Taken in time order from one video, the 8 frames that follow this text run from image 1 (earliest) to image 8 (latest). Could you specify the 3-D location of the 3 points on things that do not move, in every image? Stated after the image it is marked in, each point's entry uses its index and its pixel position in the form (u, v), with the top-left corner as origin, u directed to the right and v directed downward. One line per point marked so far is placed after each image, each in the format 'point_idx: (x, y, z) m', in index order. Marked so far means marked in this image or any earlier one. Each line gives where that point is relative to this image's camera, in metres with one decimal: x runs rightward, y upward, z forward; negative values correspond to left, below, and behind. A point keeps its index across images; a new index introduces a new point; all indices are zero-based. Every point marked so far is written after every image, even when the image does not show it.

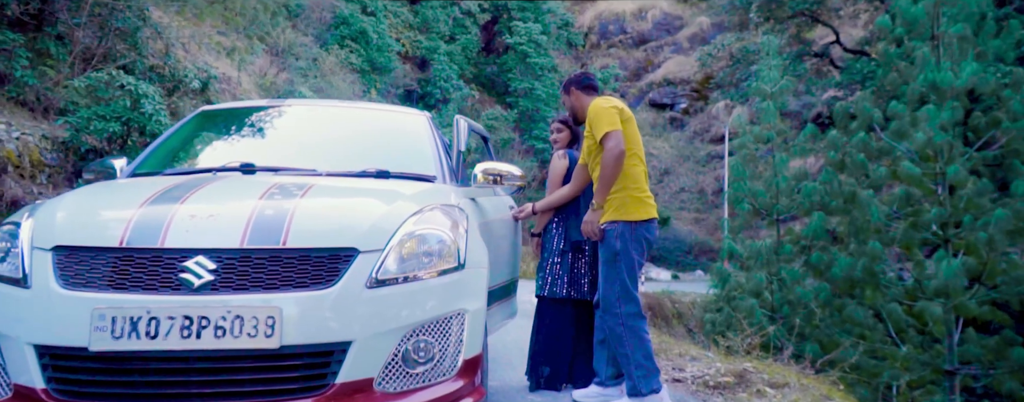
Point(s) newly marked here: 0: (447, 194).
0: (-0.3, 0.0, +2.8) m
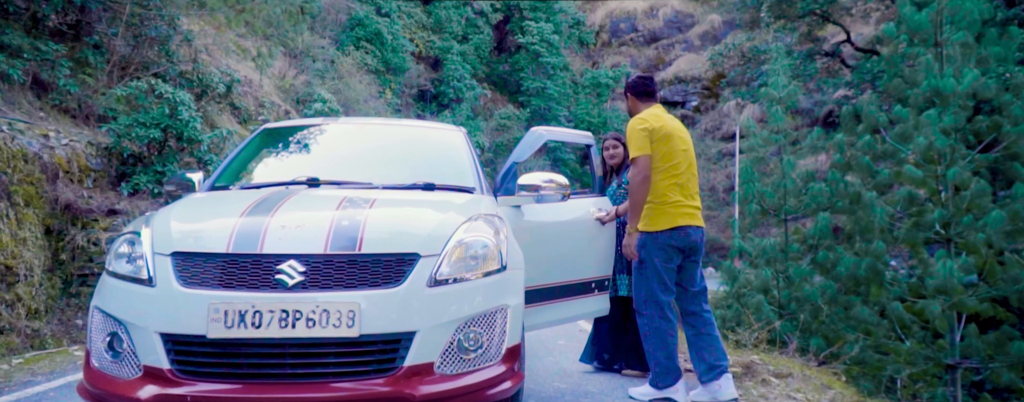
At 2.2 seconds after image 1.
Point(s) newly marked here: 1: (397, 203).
0: (-0.1, 0.0, +3.2) m
1: (-0.5, 0.0, +2.9) m
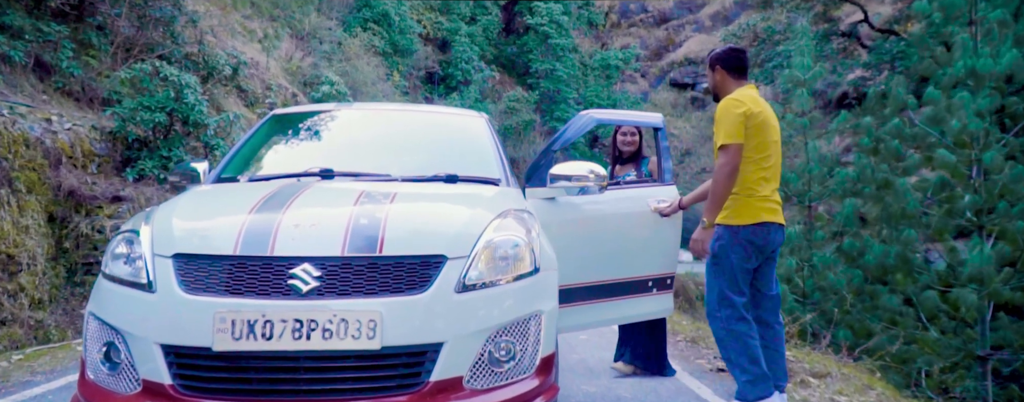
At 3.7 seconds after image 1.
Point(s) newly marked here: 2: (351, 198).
0: (0.0, 0.0, +3.0) m
1: (-0.4, 0.0, +2.7) m
2: (-0.7, 0.0, +2.6) m
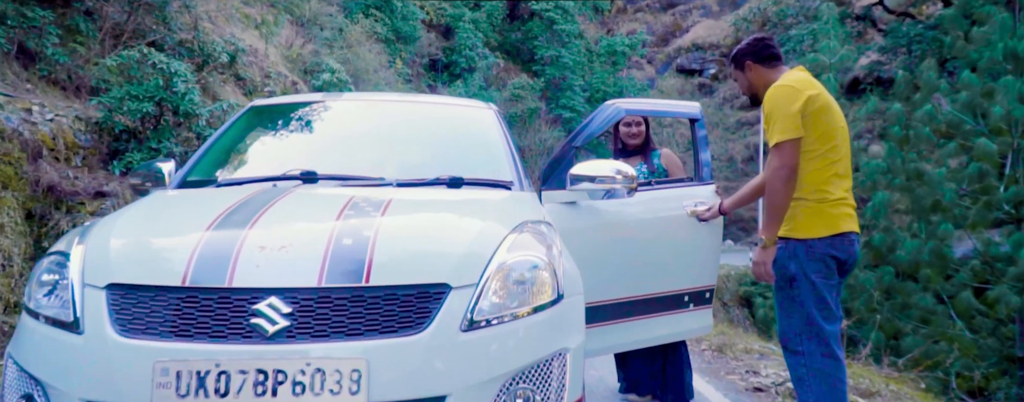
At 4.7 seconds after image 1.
0: (+0.1, 0.0, +2.5) m
1: (-0.3, 0.0, +2.2) m
2: (-0.6, 0.0, +2.1) m
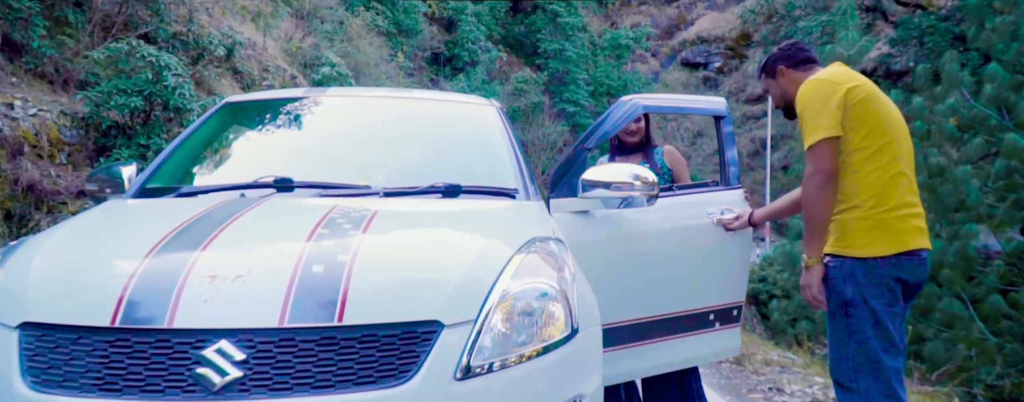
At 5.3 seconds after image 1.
0: (+0.1, -0.1, +2.2) m
1: (-0.3, -0.1, +1.9) m
2: (-0.6, -0.1, +1.8) m
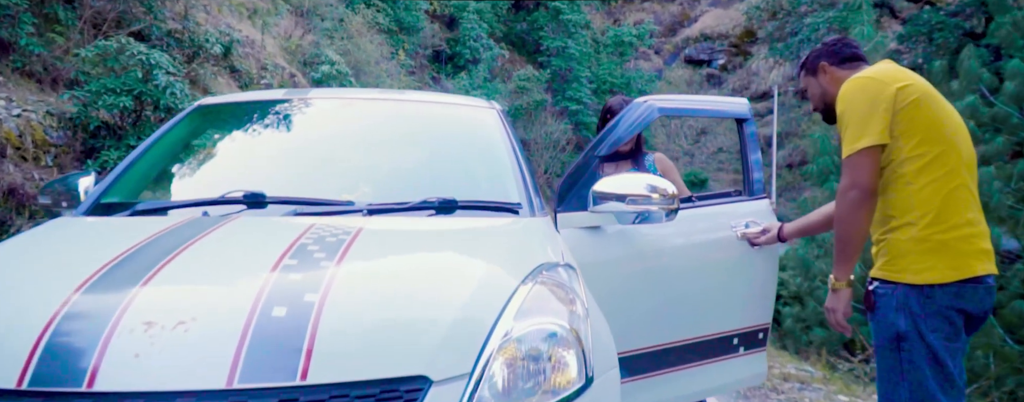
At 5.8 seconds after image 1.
0: (+0.1, -0.1, +1.9) m
1: (-0.3, -0.1, +1.6) m
2: (-0.6, -0.1, +1.5) m
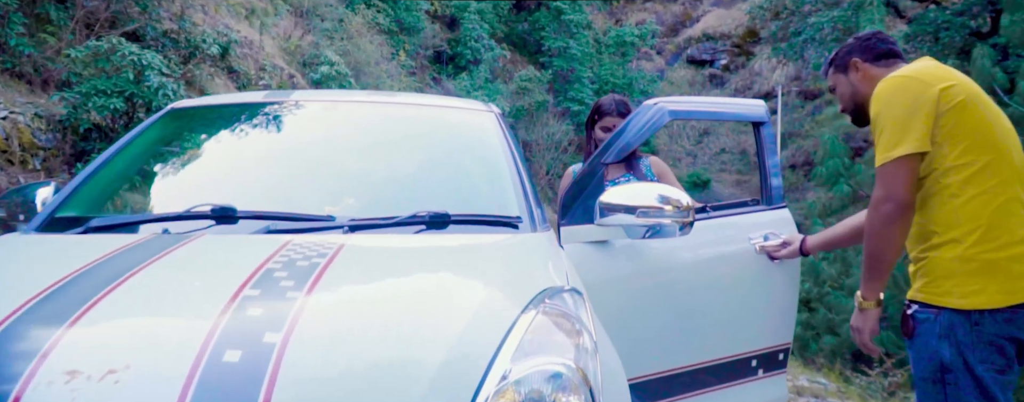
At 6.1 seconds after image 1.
0: (+0.1, -0.2, +1.7) m
1: (-0.3, -0.2, +1.5) m
2: (-0.6, -0.2, +1.4) m
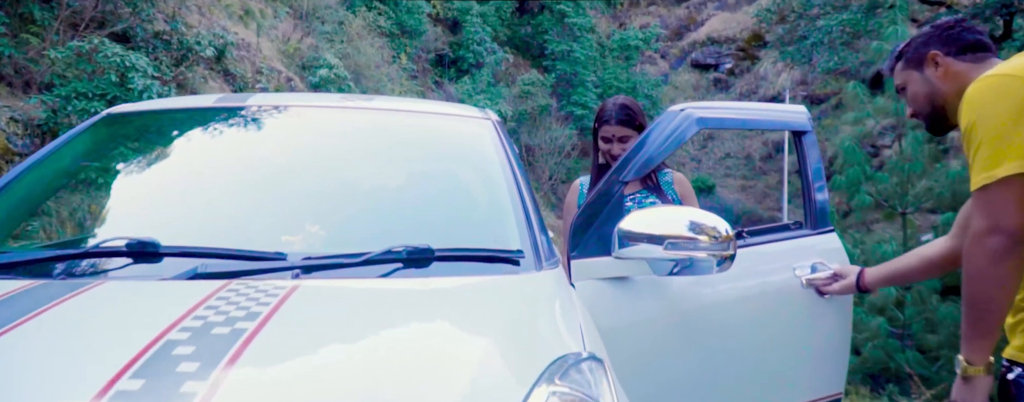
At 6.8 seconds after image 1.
0: (+0.1, -0.2, +1.4) m
1: (-0.3, -0.2, +1.1) m
2: (-0.6, -0.2, +1.0) m
